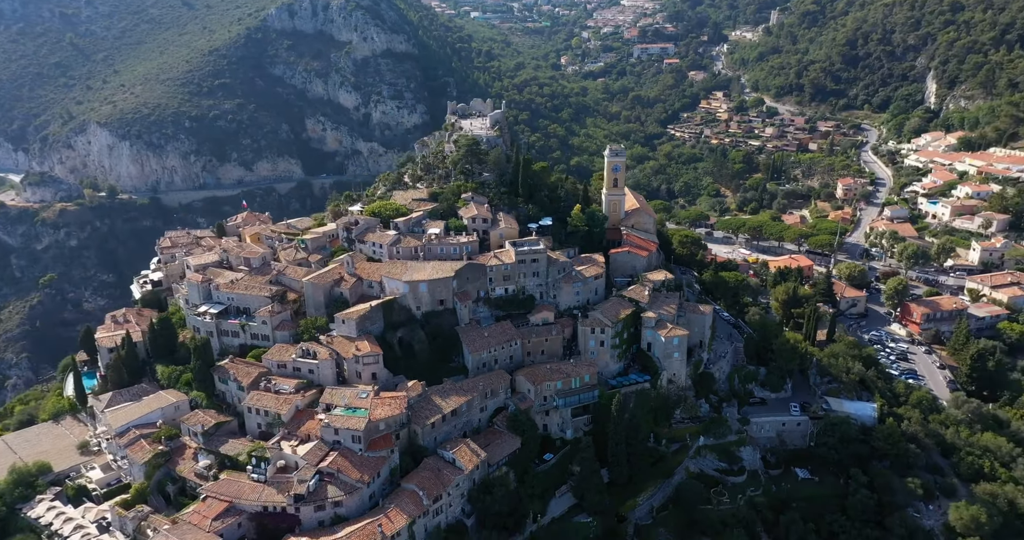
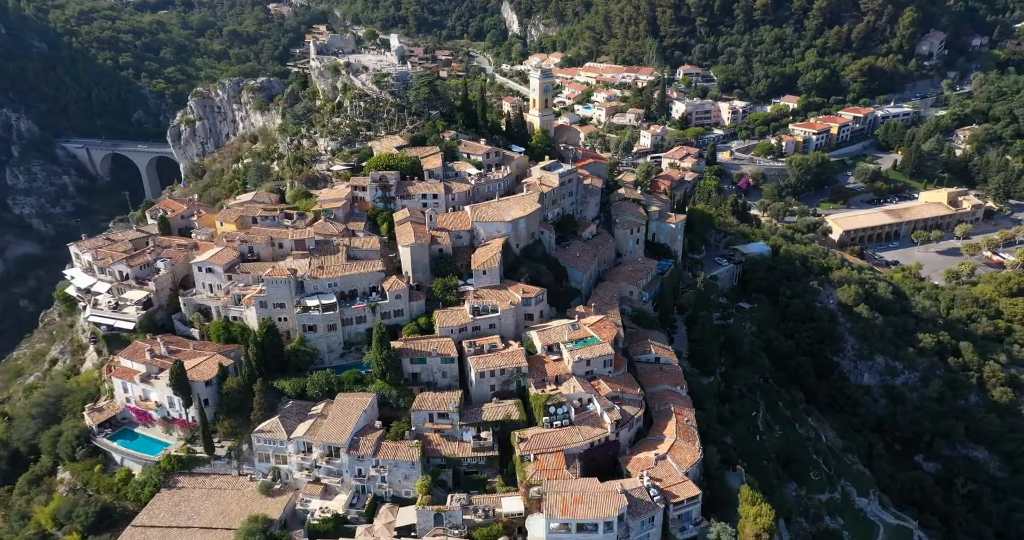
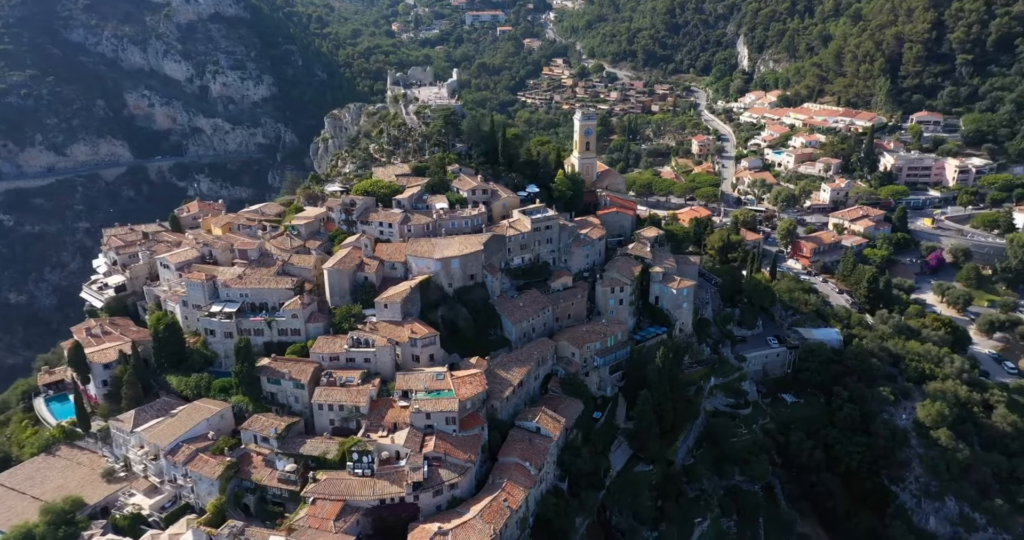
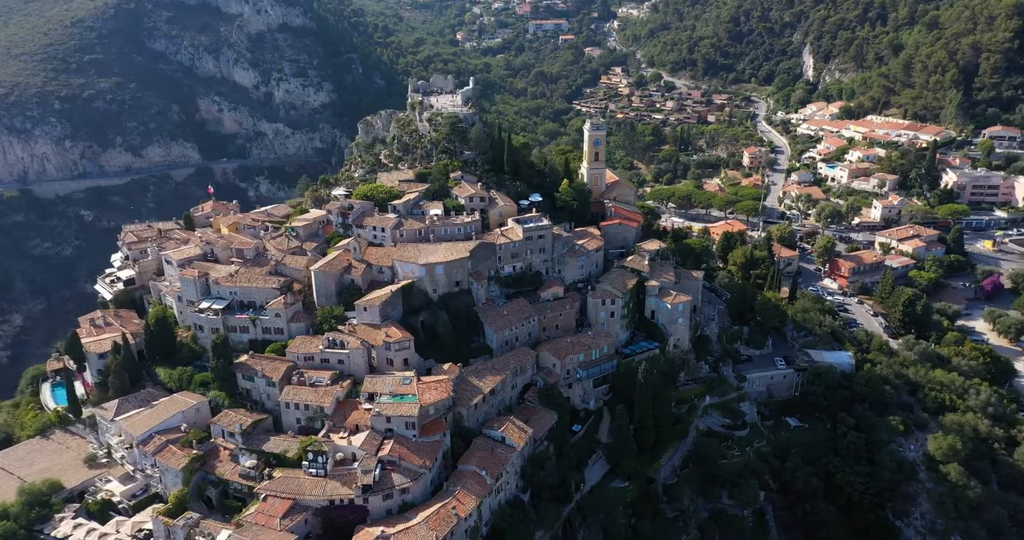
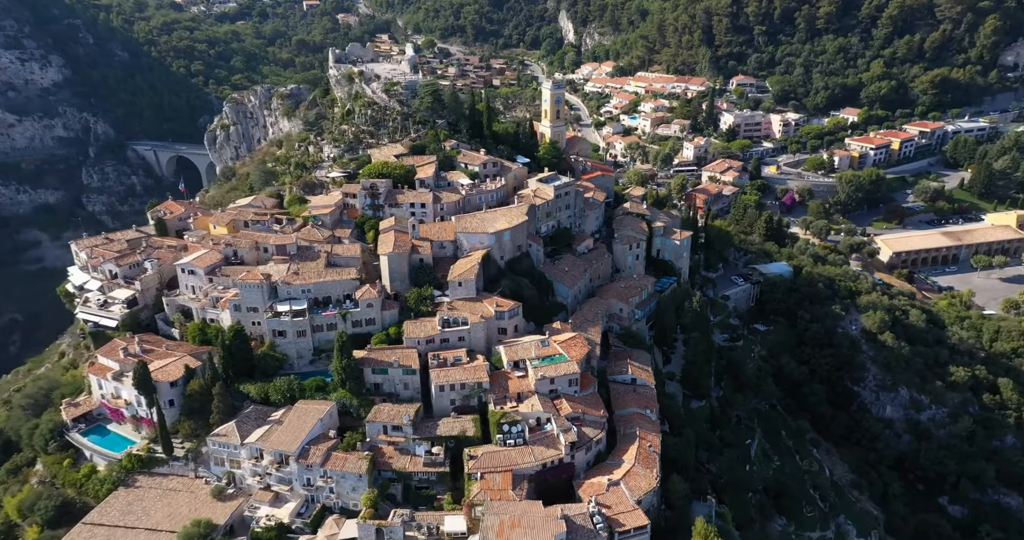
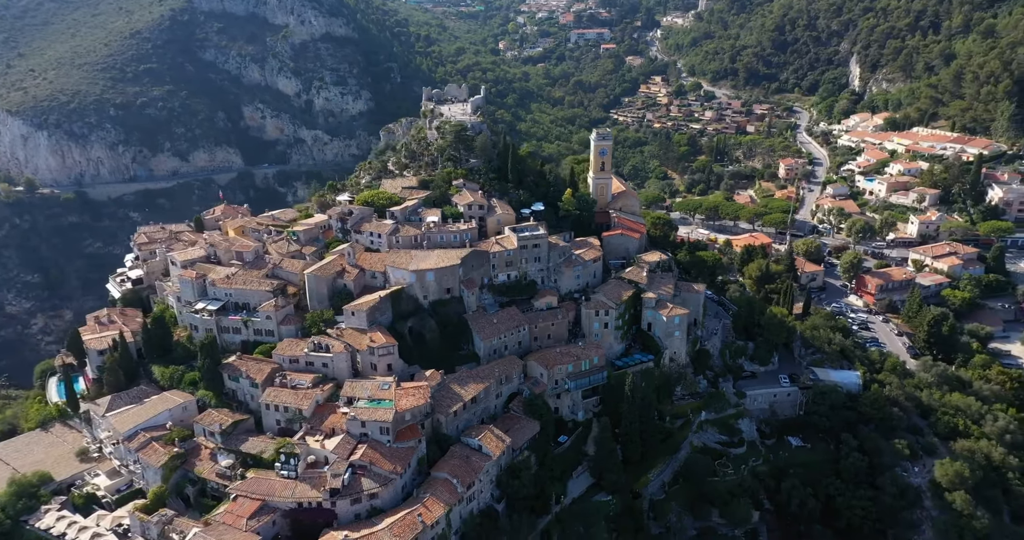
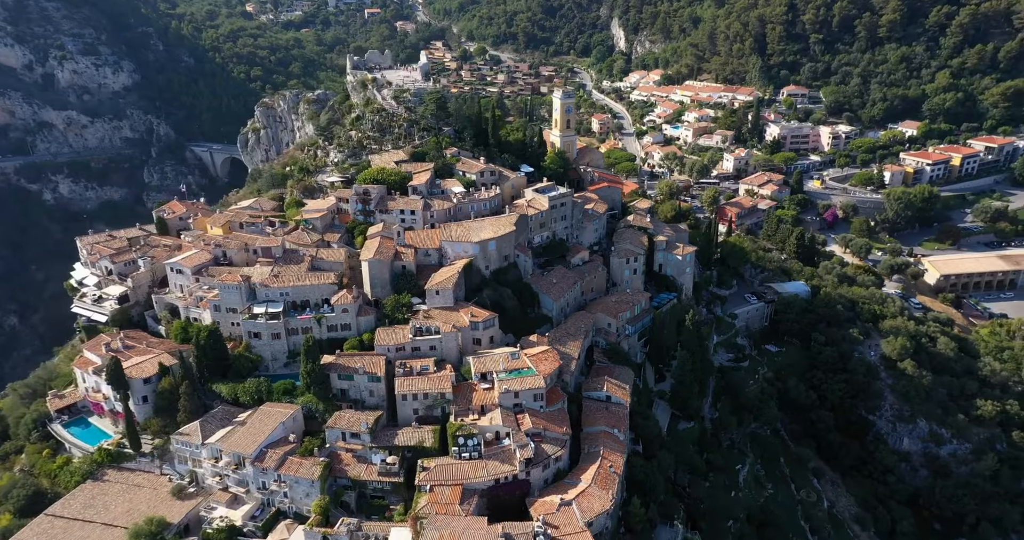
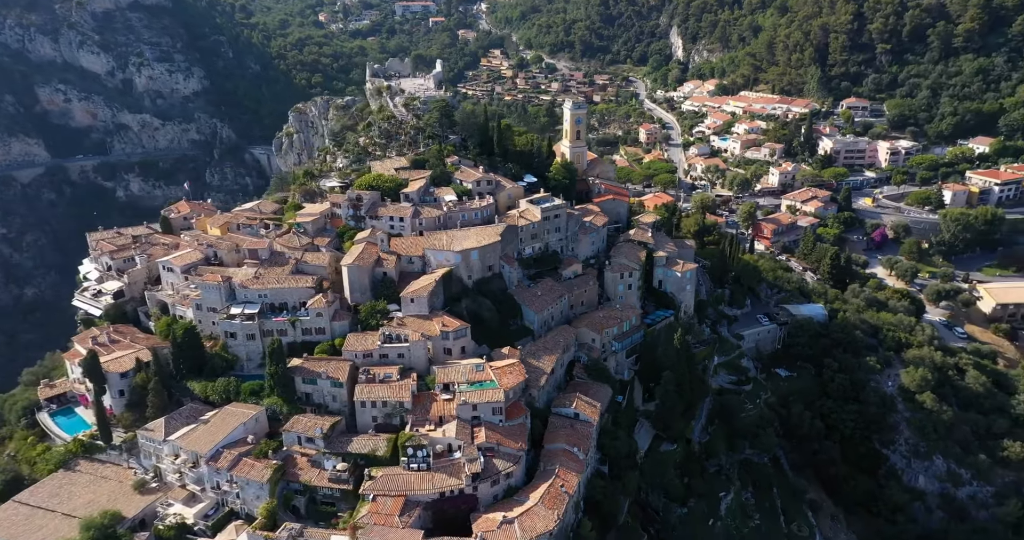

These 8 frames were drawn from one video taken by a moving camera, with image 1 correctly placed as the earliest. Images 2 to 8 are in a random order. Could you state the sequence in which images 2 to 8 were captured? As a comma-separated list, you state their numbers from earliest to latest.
6, 4, 3, 8, 7, 5, 2
